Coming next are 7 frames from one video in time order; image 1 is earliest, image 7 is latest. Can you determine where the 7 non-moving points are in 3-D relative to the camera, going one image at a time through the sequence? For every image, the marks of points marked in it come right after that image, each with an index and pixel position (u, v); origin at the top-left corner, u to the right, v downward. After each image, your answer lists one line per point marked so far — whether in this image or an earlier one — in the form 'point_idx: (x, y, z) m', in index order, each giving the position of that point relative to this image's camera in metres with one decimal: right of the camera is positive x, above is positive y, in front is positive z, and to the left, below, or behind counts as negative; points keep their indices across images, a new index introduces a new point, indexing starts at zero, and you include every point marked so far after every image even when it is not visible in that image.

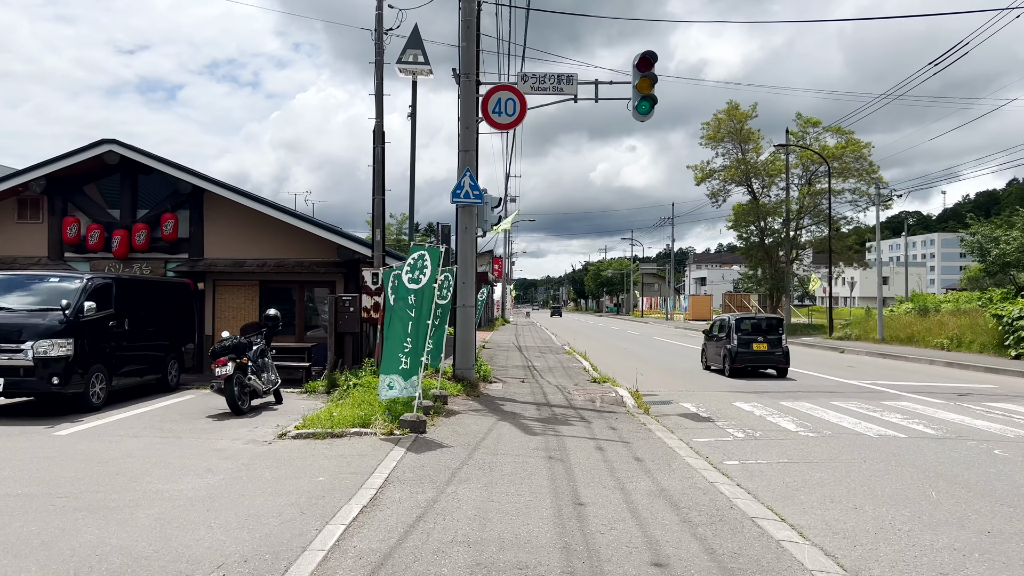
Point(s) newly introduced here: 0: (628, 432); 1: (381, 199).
0: (+1.3, -1.6, +9.2) m
1: (-2.1, +1.4, +12.9) m
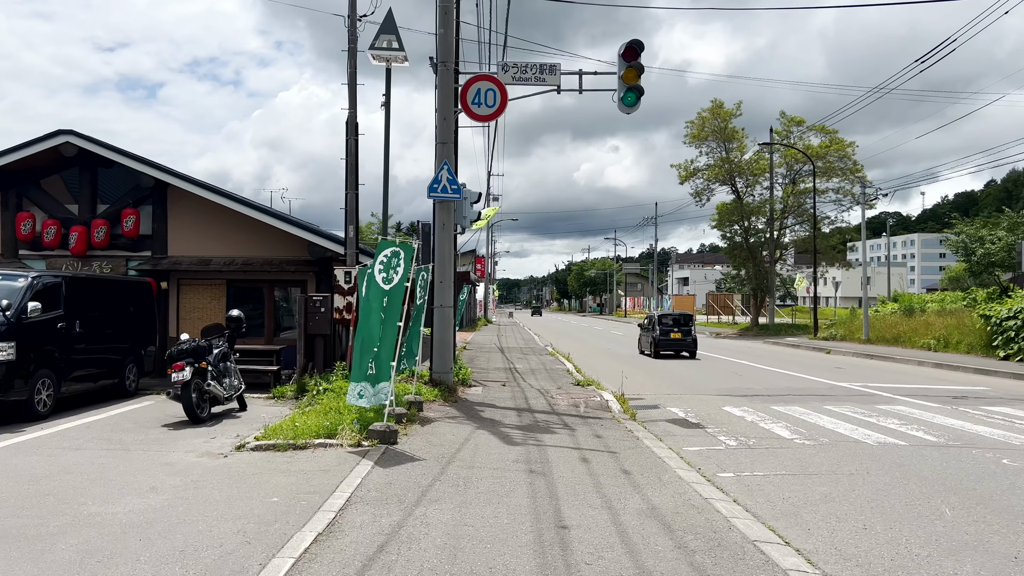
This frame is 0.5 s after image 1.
0: (+1.1, -1.6, +8.6) m
1: (-2.4, +1.4, +12.3) m
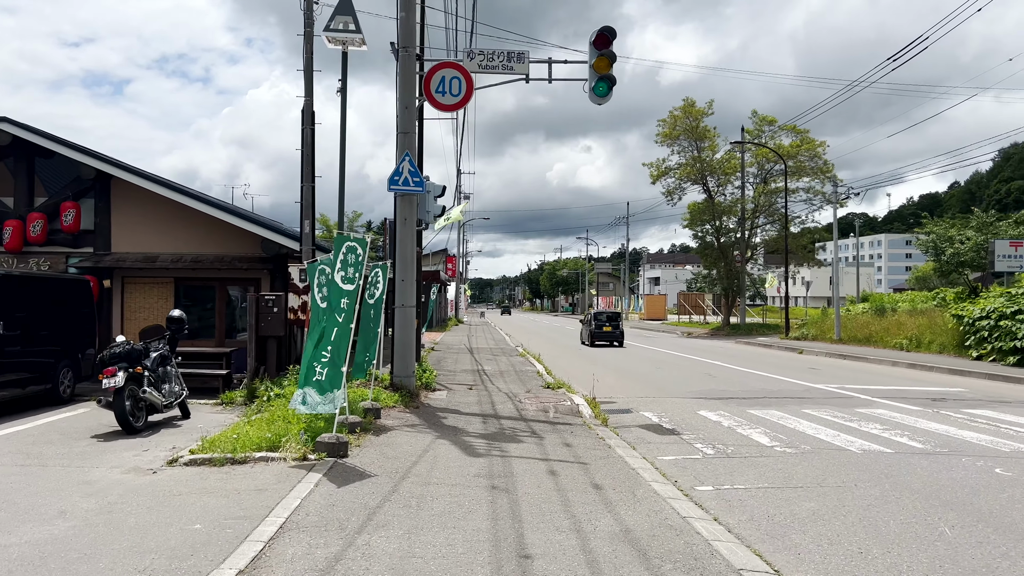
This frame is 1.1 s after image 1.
0: (+0.7, -1.6, +8.0) m
1: (-2.9, +1.5, +11.6) m
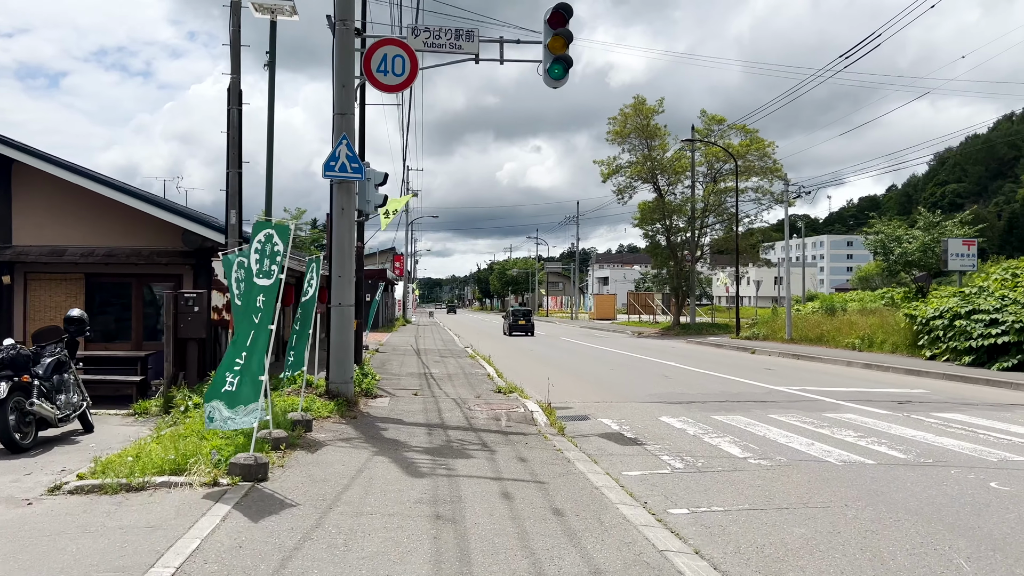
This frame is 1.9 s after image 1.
0: (+0.3, -1.6, +7.2) m
1: (-3.6, +1.5, +10.5) m
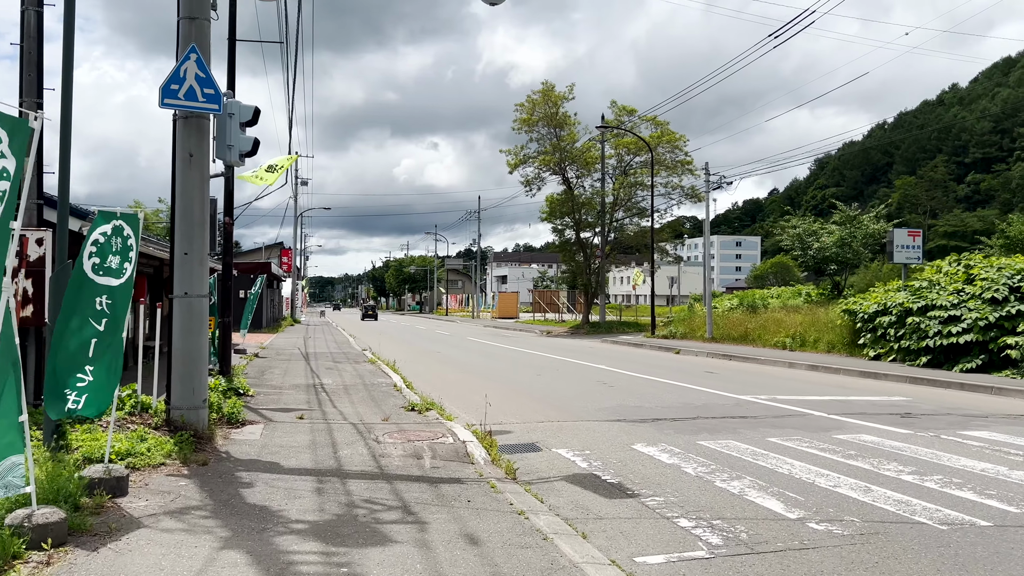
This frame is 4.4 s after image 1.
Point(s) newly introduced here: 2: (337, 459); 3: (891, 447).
0: (0.0, -1.4, +4.4) m
1: (-4.3, +1.6, +7.2) m
2: (-1.5, -1.4, +6.7) m
3: (+3.7, -1.5, +7.8) m
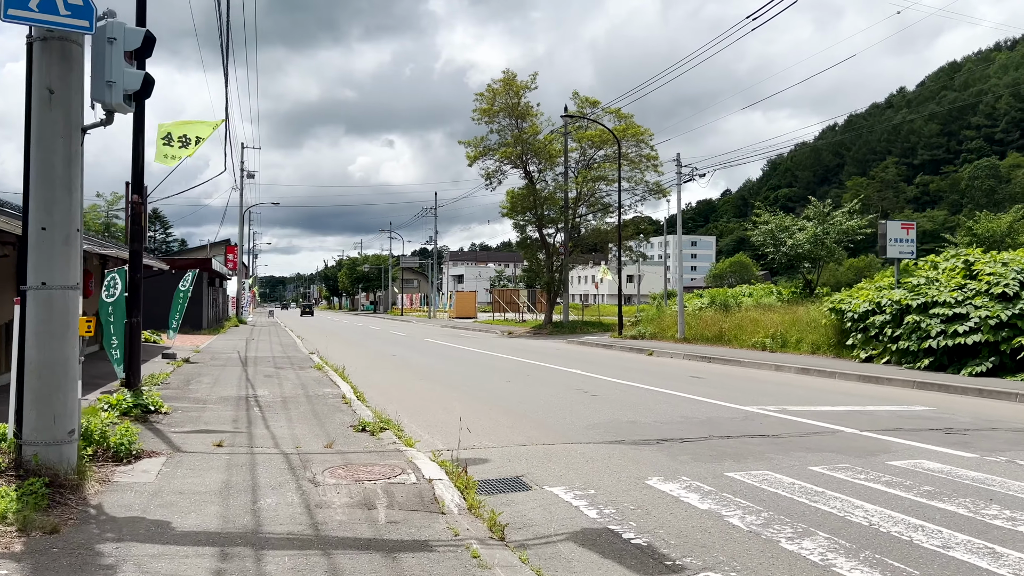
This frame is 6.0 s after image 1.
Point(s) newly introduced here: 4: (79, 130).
0: (0.0, -1.4, +2.6) m
1: (-4.4, +1.7, +5.2) m
2: (-1.5, -1.3, +4.9) m
3: (+3.5, -1.5, +6.2) m
4: (-2.7, +1.0, +5.1) m
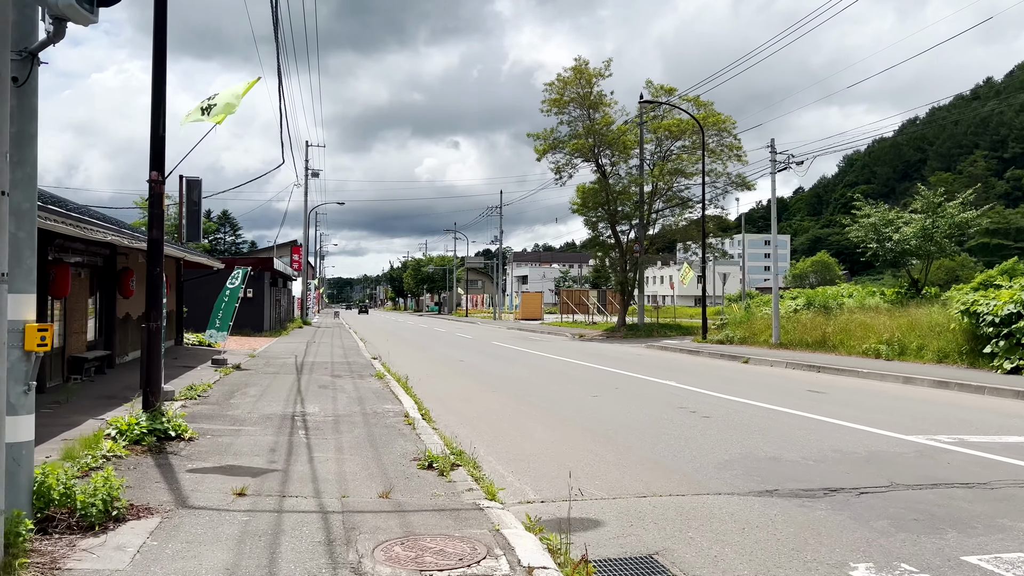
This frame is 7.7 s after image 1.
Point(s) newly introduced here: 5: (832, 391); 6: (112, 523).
0: (+0.4, -1.3, +0.7) m
1: (-3.7, +1.7, +3.6) m
2: (-0.9, -1.3, +3.0) m
3: (+4.2, -1.4, +4.0) m
4: (-2.1, +1.0, +3.4) m
5: (+5.4, -1.7, +13.4) m
6: (-2.2, -1.2, +4.3) m
